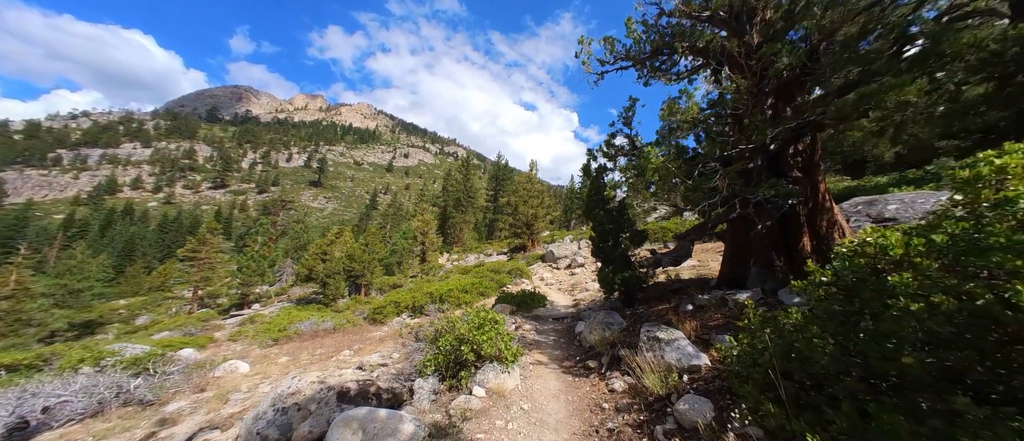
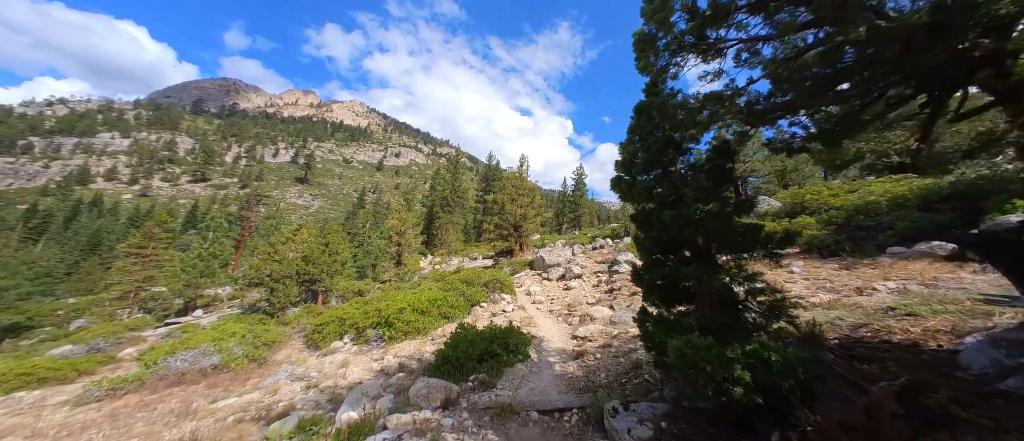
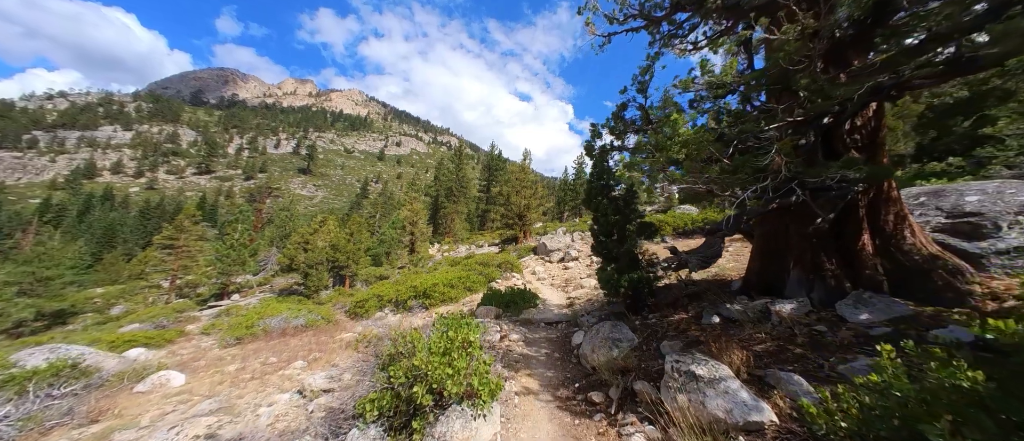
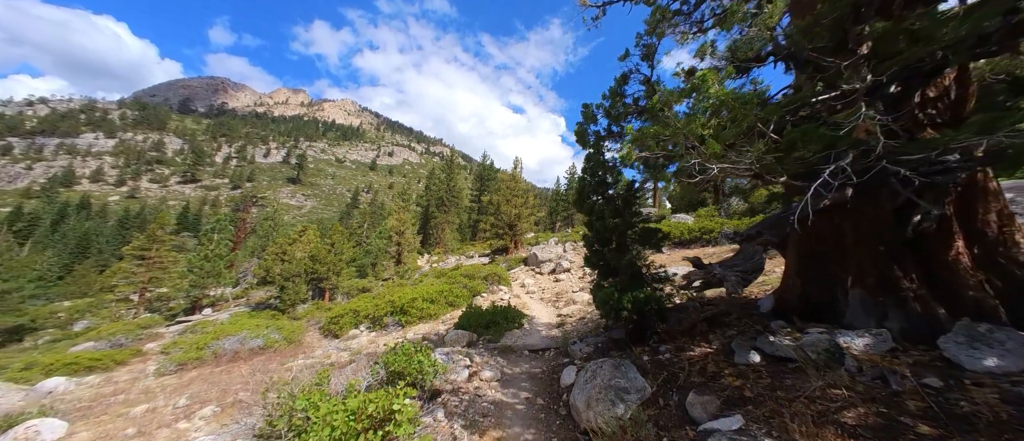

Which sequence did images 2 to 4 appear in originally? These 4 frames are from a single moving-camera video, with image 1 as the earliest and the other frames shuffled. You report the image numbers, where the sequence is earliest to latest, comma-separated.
3, 4, 2
